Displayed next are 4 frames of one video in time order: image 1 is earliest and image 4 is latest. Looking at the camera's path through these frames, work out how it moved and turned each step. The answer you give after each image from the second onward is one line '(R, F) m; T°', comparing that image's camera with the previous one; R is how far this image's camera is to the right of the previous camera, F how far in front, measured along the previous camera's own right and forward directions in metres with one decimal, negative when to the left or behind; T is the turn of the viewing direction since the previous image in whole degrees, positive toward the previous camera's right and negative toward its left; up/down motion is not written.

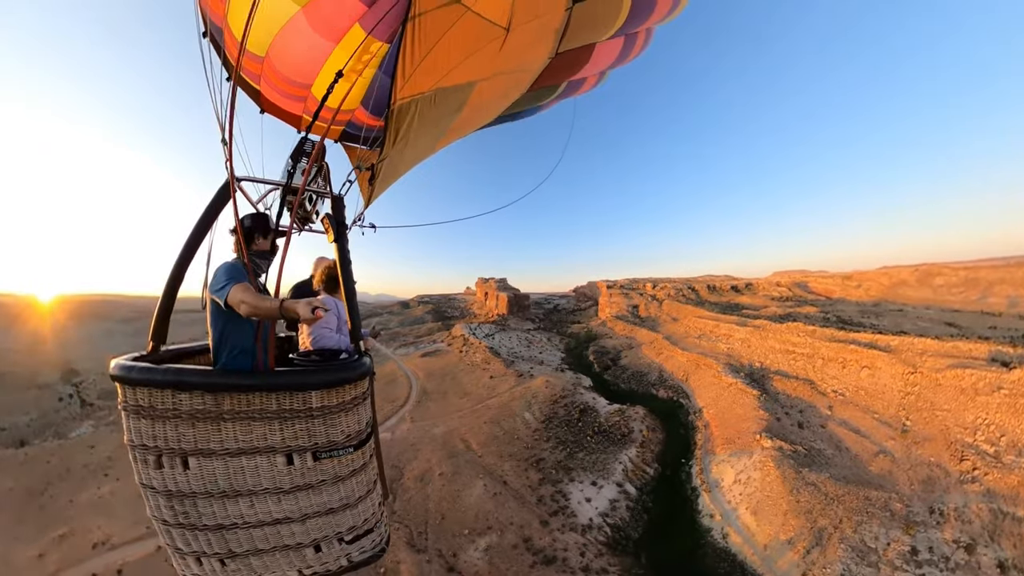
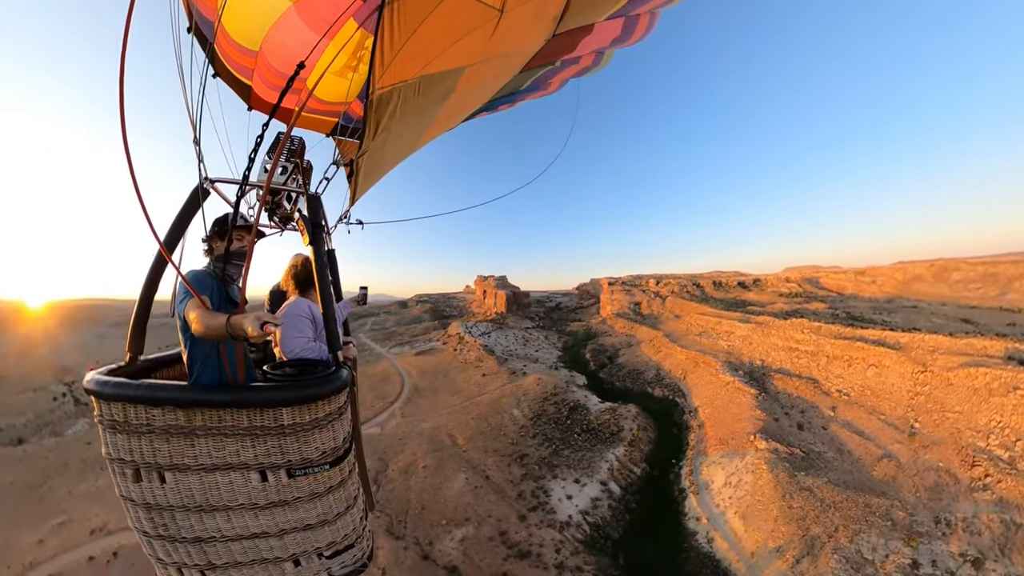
(+1.0, +0.2) m; -4°
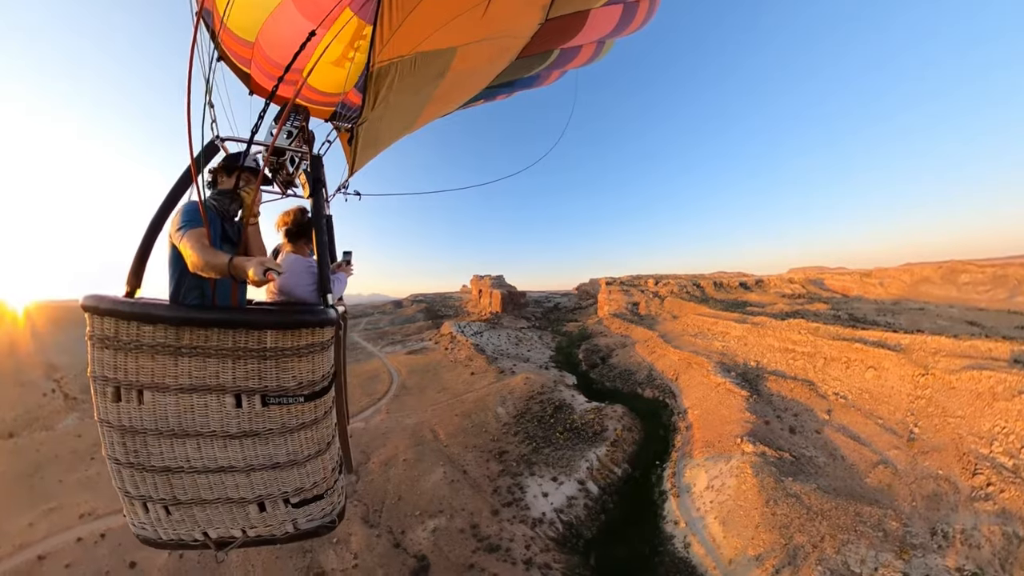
(+0.9, +0.1) m; -3°
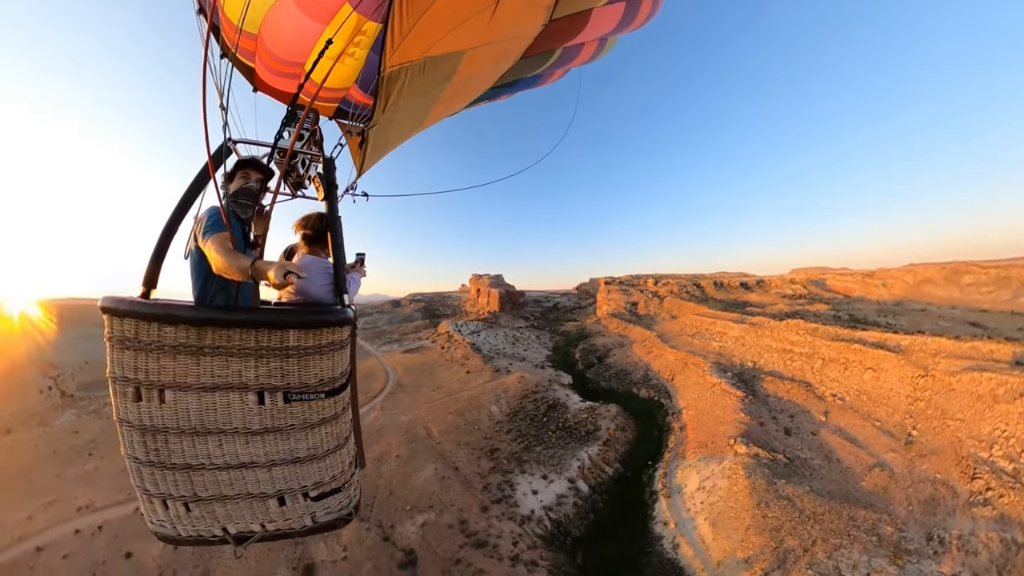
(+0.3, 0.0) m; -1°
